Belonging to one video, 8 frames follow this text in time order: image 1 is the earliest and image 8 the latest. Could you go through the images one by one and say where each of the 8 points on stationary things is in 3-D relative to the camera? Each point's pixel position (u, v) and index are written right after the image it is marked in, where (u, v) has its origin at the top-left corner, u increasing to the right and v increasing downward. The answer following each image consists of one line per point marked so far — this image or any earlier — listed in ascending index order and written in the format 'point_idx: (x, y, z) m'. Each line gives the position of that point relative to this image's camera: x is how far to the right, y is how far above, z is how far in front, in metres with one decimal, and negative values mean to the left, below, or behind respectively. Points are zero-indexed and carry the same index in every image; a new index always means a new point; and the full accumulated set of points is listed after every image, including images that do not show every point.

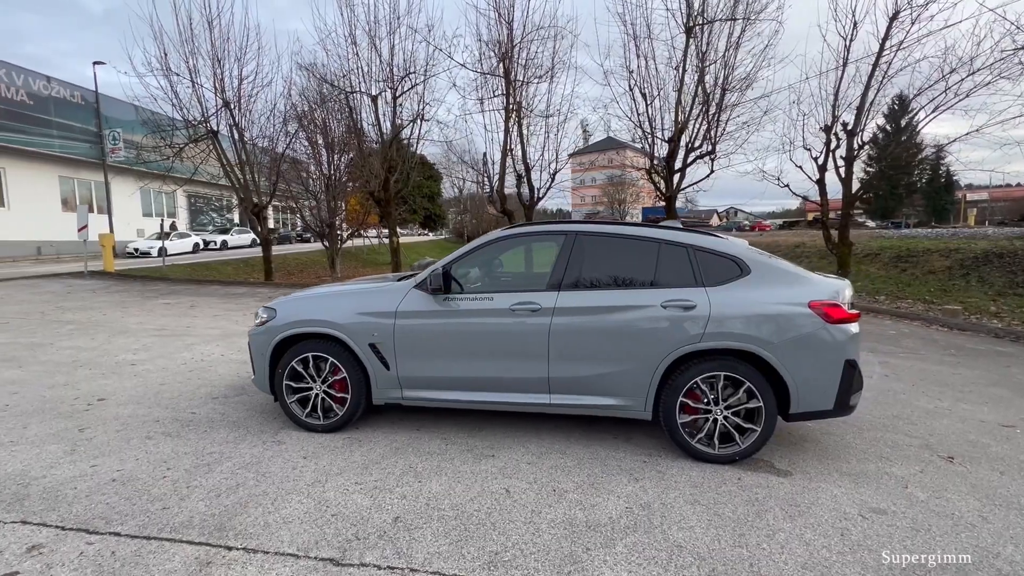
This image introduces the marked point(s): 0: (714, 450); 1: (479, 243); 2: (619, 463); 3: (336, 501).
0: (+1.6, -1.2, +3.6) m
1: (-0.3, +0.4, +4.0) m
2: (+0.8, -1.3, +3.6) m
3: (-1.2, -1.4, +3.1) m
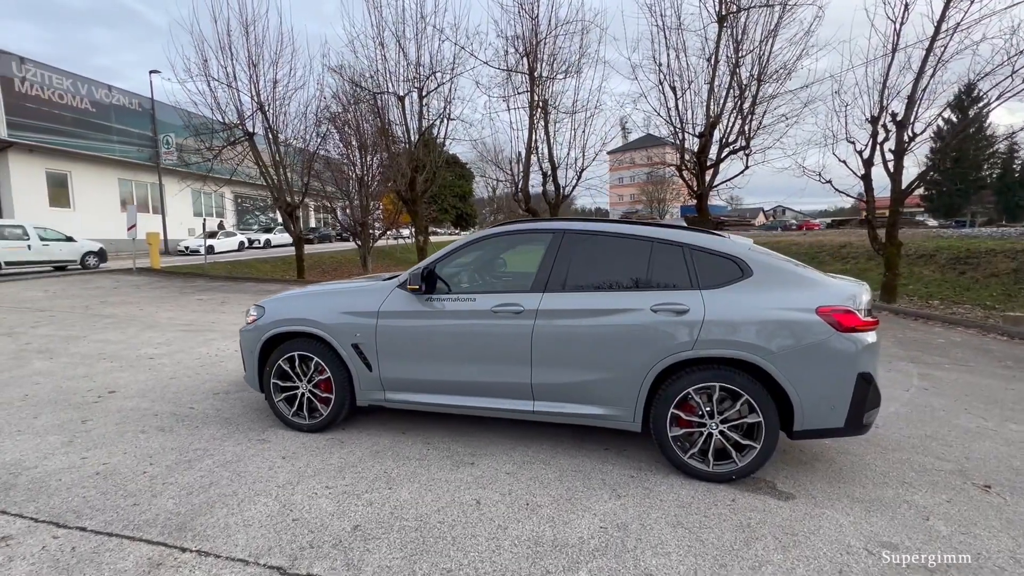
0: (+1.4, -1.3, +3.3) m
1: (-0.4, +0.4, +3.9) m
2: (+0.7, -1.4, +3.4) m
3: (-1.4, -1.4, +3.0) m
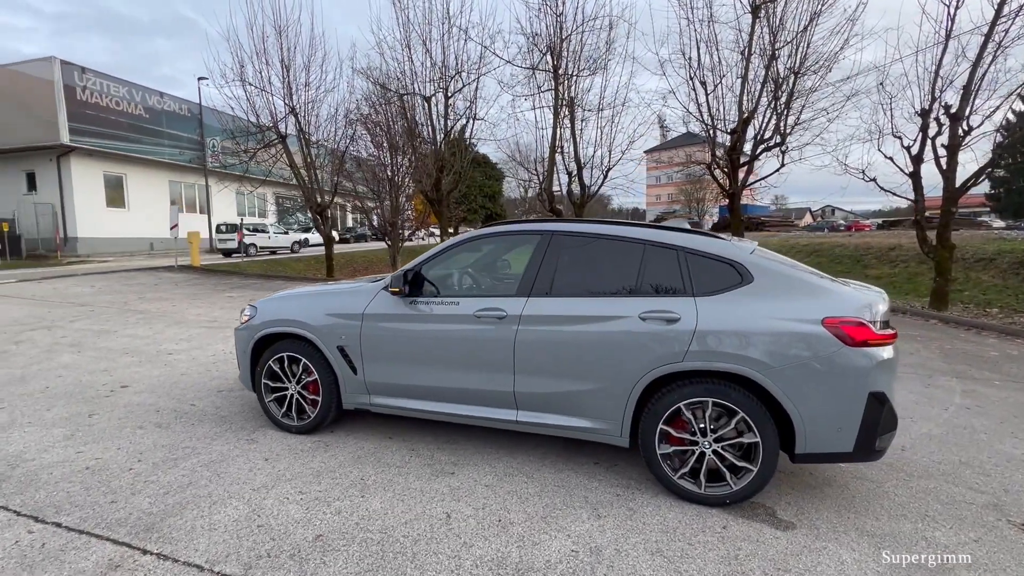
0: (+1.2, -1.3, +3.0) m
1: (-0.5, +0.4, +3.8) m
2: (+0.5, -1.4, +3.2) m
3: (-1.5, -1.4, +3.0) m
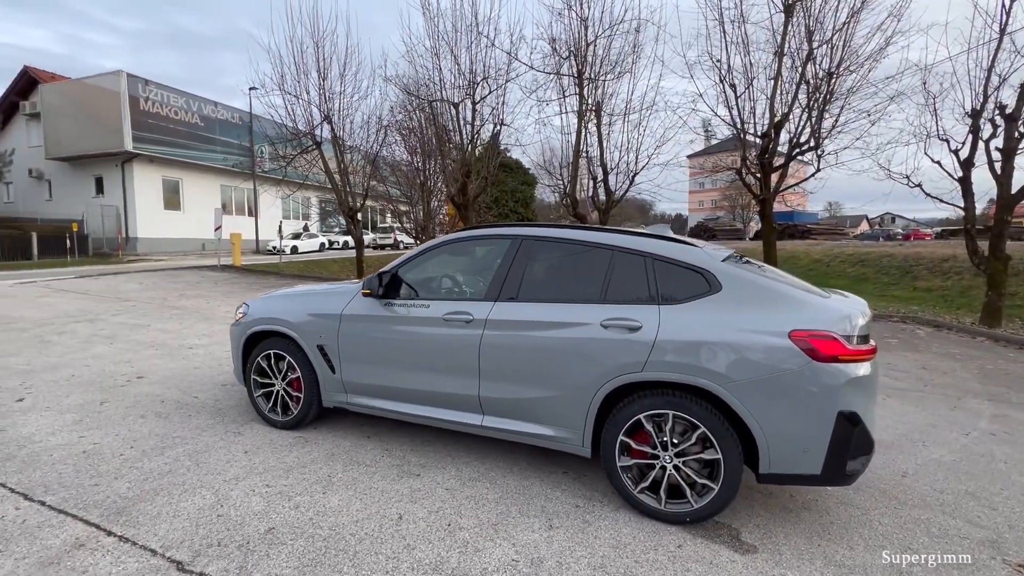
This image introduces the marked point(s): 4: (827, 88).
0: (+0.9, -1.4, +2.9) m
1: (-0.7, +0.3, +3.8) m
2: (+0.2, -1.4, +3.1) m
3: (-1.8, -1.4, +3.1) m
4: (+7.7, +5.0, +11.6) m
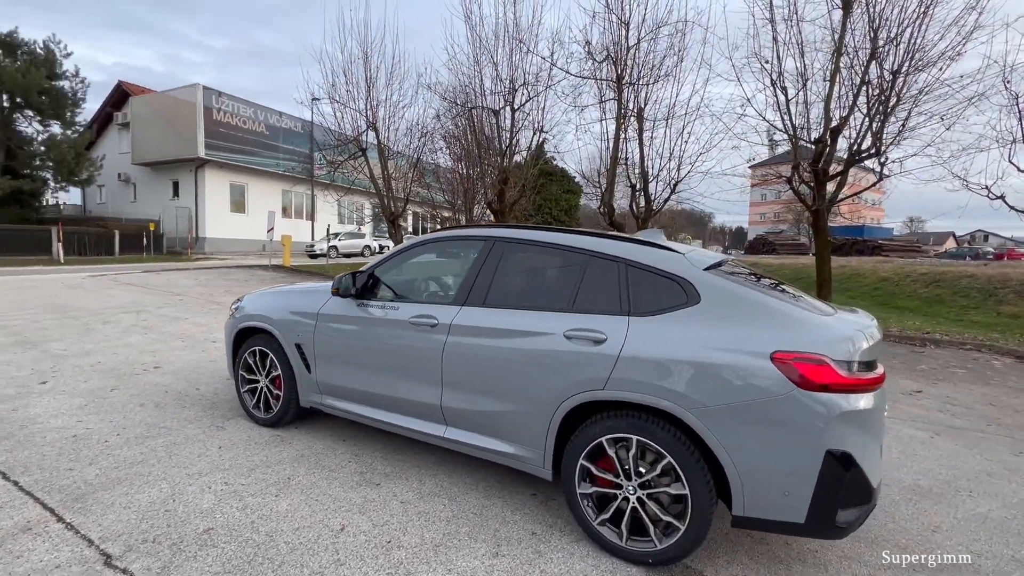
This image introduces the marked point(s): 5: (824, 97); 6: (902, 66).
0: (+0.6, -1.4, +2.6) m
1: (-0.8, +0.3, +3.7) m
2: (-0.1, -1.5, +2.8) m
3: (-2.1, -1.4, +3.0) m
4: (+8.5, +4.5, +10.6) m
5: (+7.3, +4.5, +11.0) m
6: (+8.7, +5.0, +10.4) m
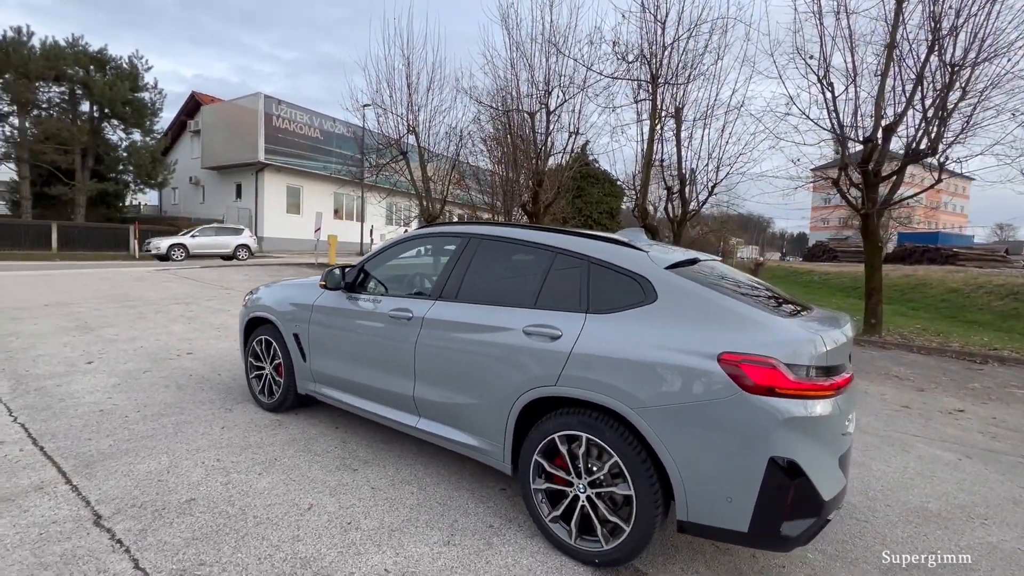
0: (+0.3, -1.4, +2.6) m
1: (-1.0, +0.4, +3.8) m
2: (-0.3, -1.4, +2.9) m
3: (-2.3, -1.3, +3.3) m
4: (+9.1, +4.3, +9.8) m
5: (+8.0, +4.3, +10.2) m
6: (+9.3, +4.7, +9.6) m
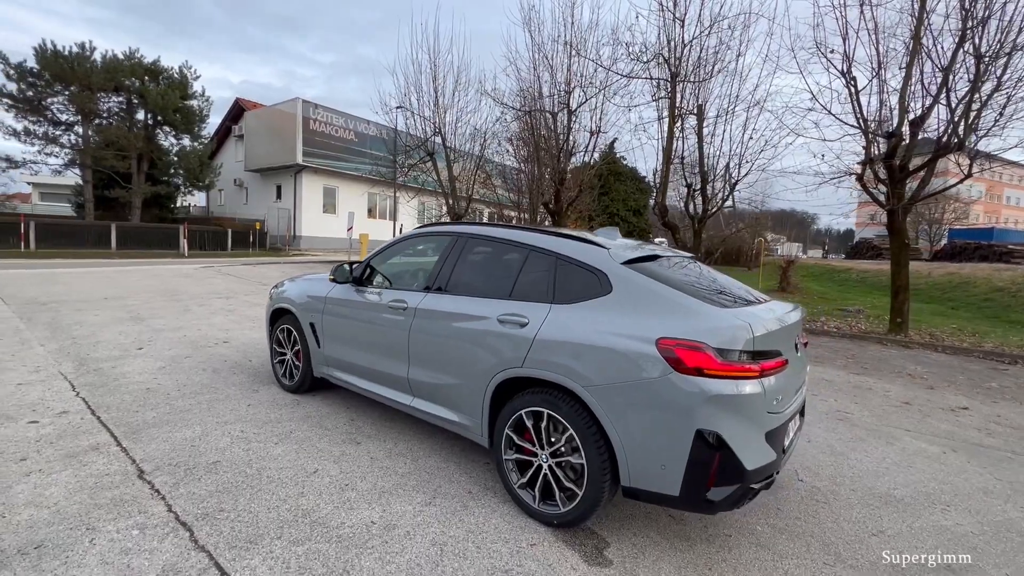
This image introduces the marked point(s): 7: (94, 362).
0: (+0.1, -1.3, +2.9) m
1: (-1.0, +0.4, +4.2) m
2: (-0.5, -1.4, +3.3) m
3: (-2.5, -1.2, +3.8) m
4: (+9.5, +4.3, +9.5) m
5: (+8.4, +4.3, +10.0) m
6: (+9.6, +4.8, +9.3) m
7: (-5.0, -0.9, +5.6) m
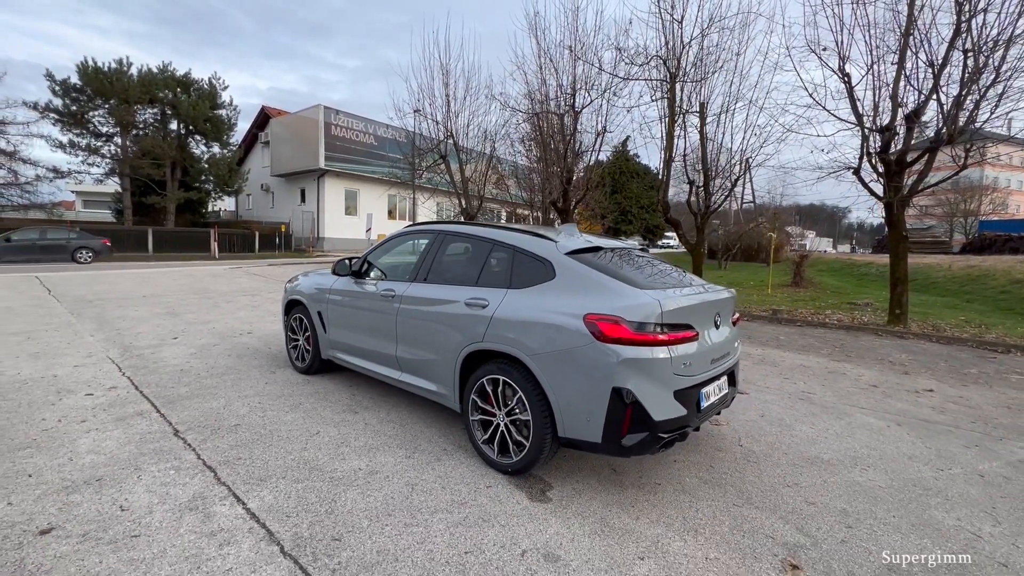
0: (-0.1, -1.3, +3.5) m
1: (-1.3, +0.5, +4.9) m
2: (-0.8, -1.3, +3.9) m
3: (-2.7, -1.2, +4.5) m
4: (+9.4, +4.5, +9.6) m
5: (+8.4, +4.5, +10.2) m
6: (+9.6, +5.0, +9.4) m
7: (-5.2, -0.8, +6.4) m
